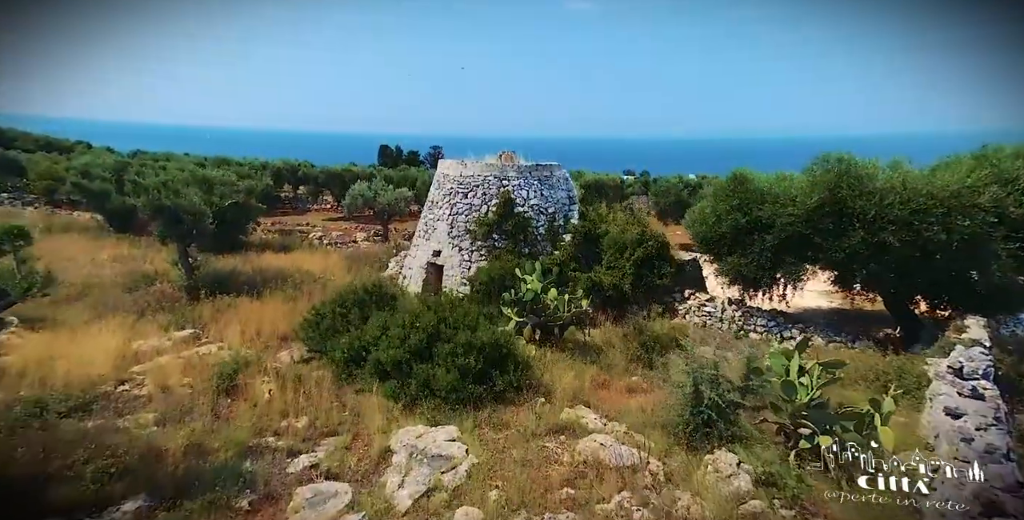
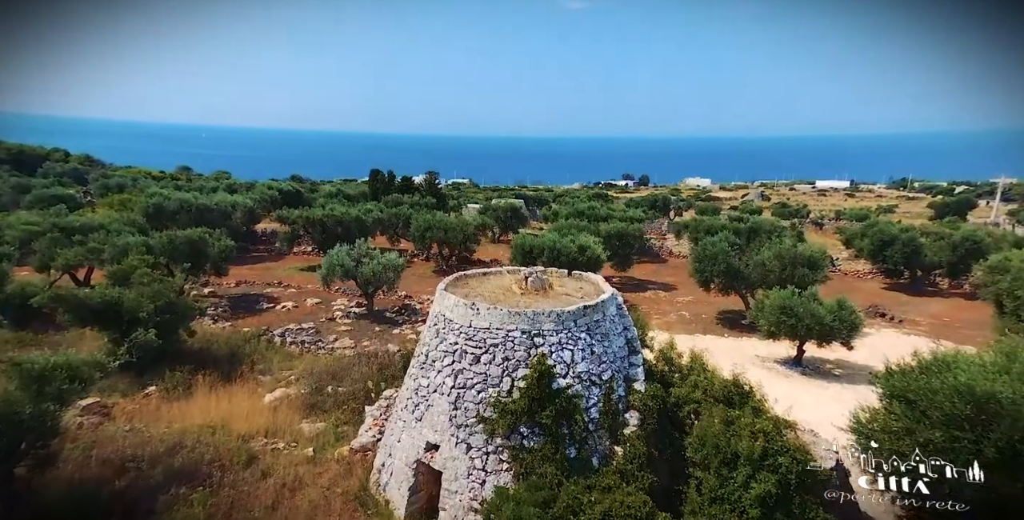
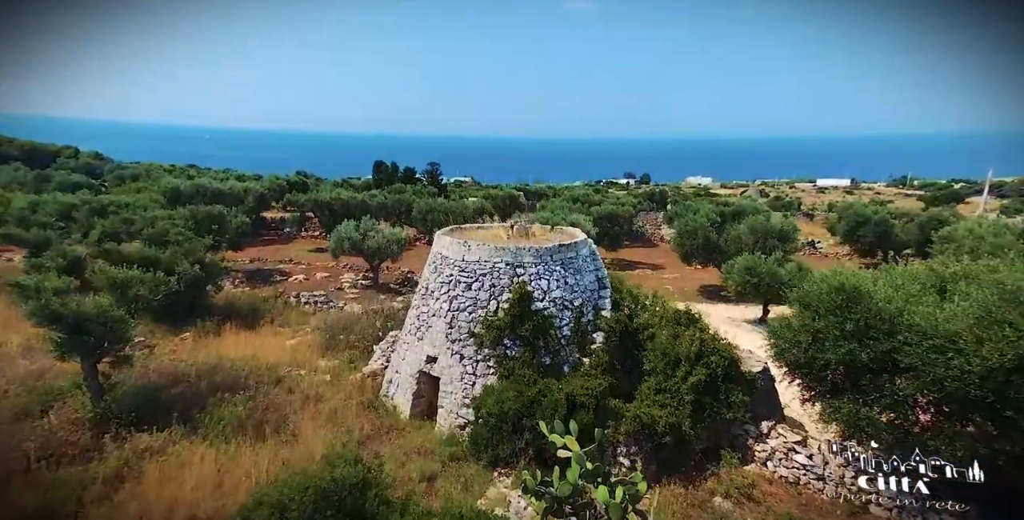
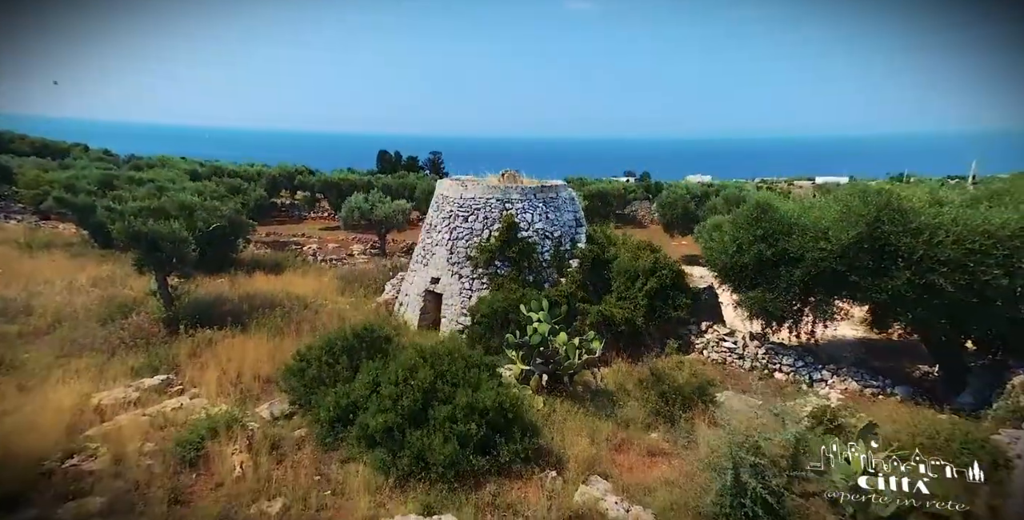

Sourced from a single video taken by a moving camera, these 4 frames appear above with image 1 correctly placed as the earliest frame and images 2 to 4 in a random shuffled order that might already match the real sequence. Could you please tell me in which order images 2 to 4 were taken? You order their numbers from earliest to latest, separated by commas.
4, 3, 2
